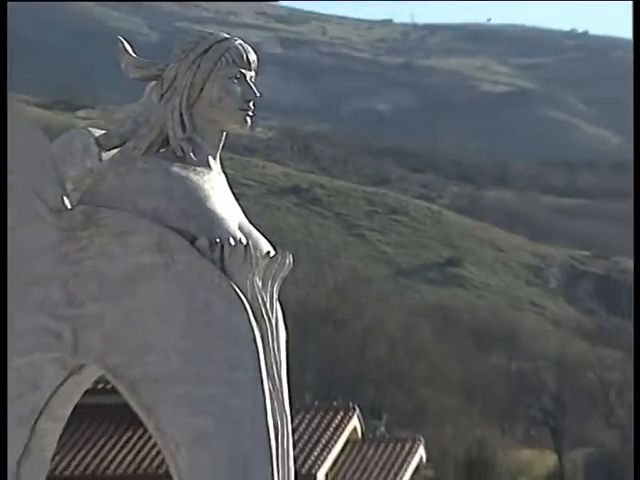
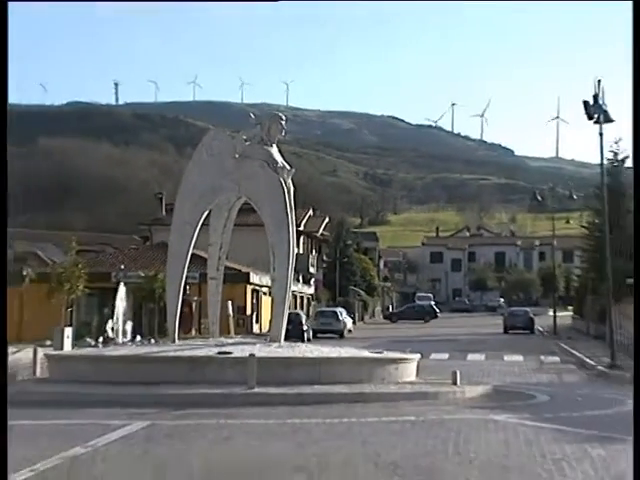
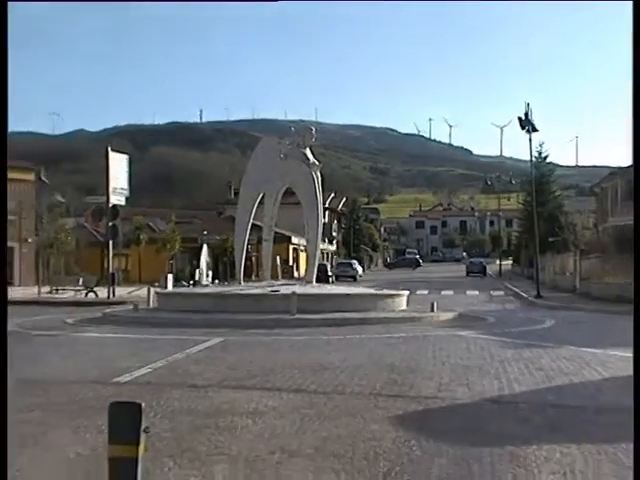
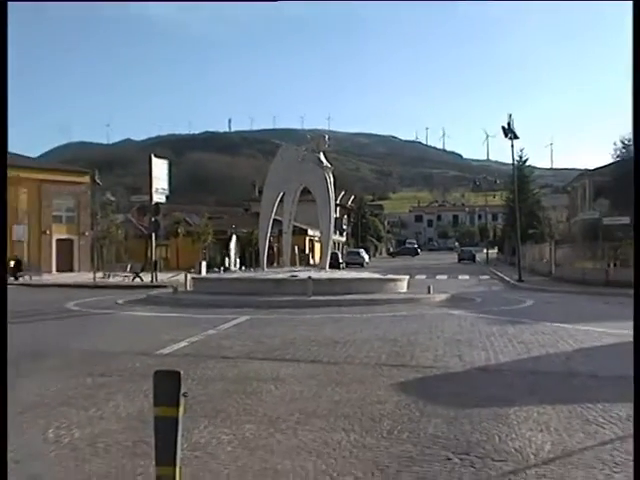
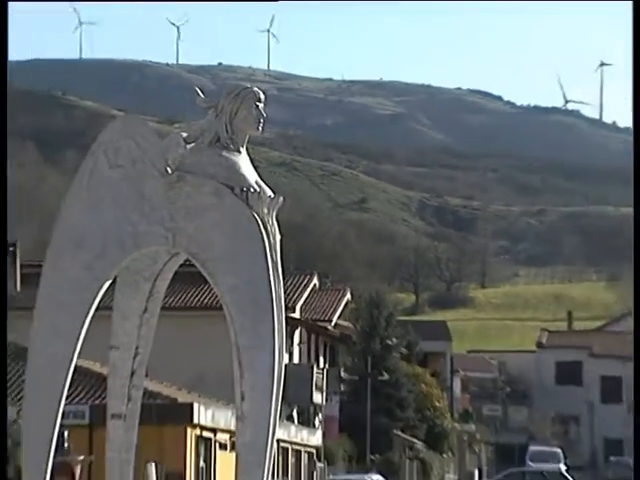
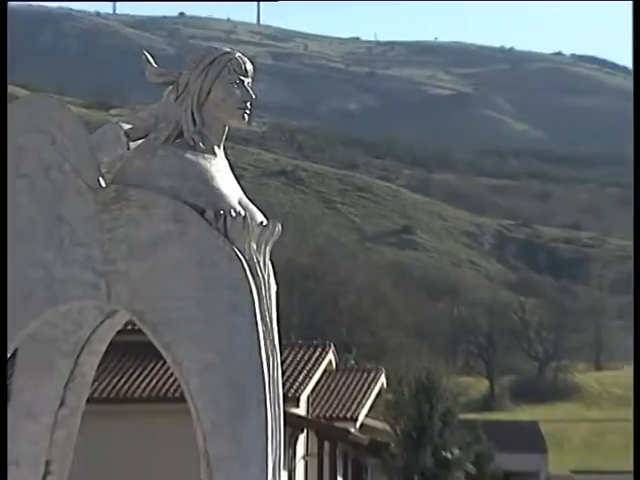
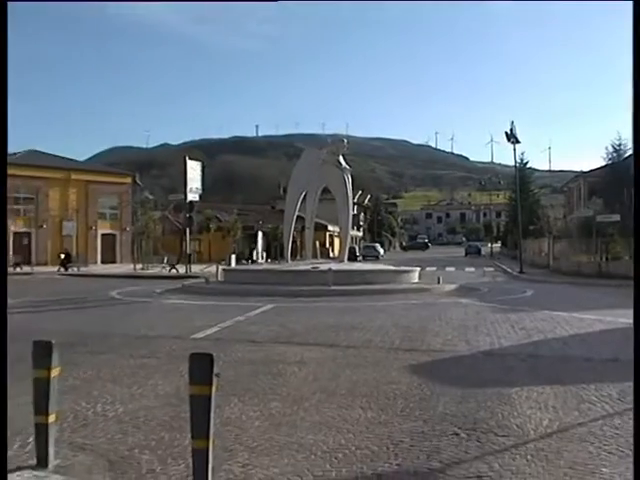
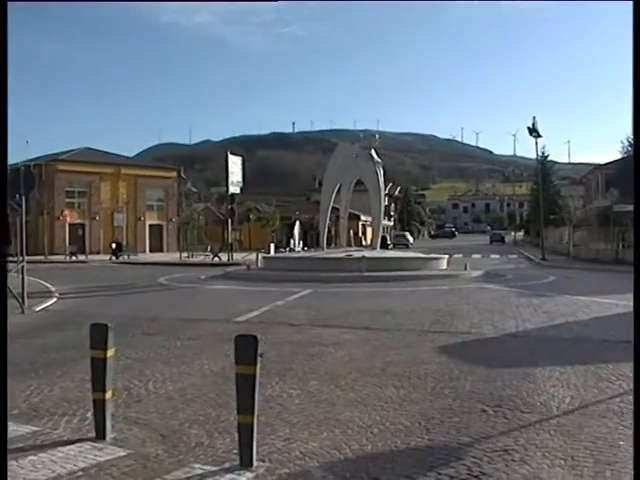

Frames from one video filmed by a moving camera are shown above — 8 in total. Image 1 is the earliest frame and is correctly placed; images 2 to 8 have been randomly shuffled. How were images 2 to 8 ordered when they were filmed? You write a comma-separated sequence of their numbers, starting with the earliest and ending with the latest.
6, 5, 2, 3, 4, 7, 8
